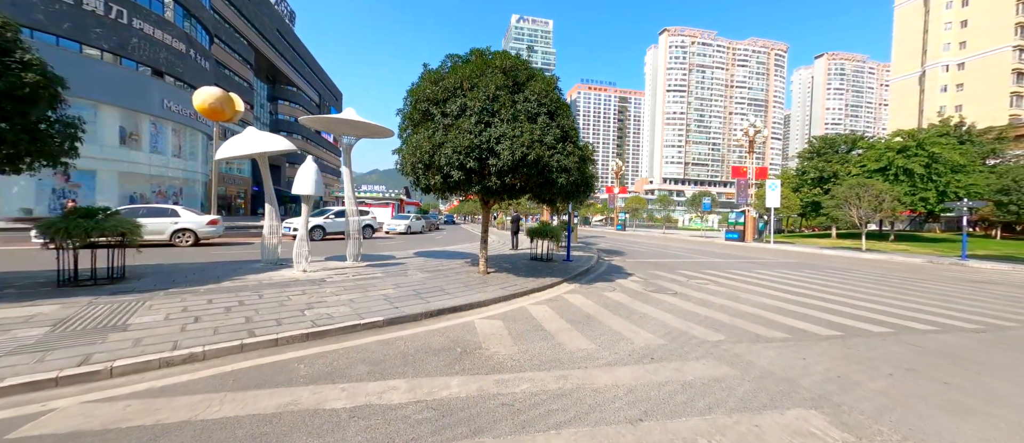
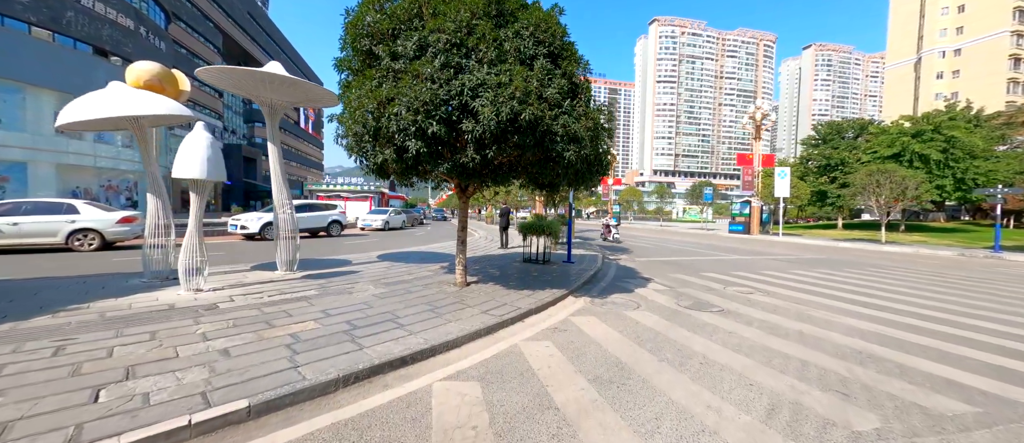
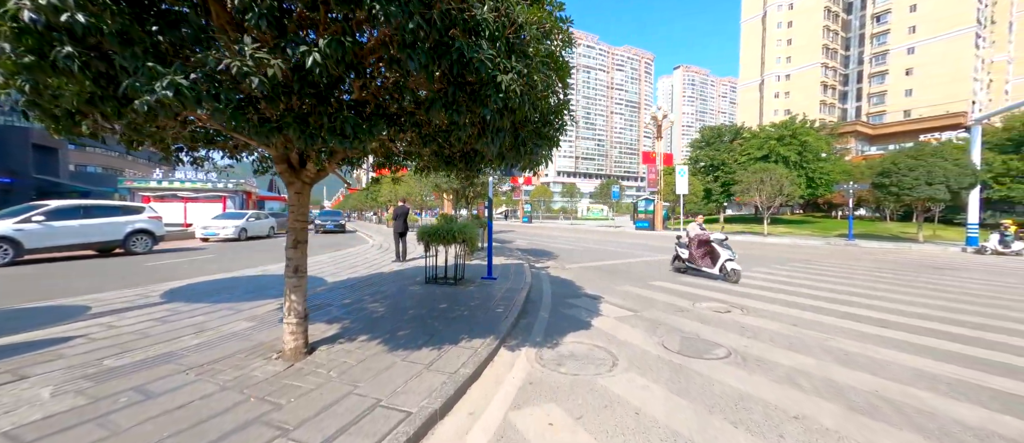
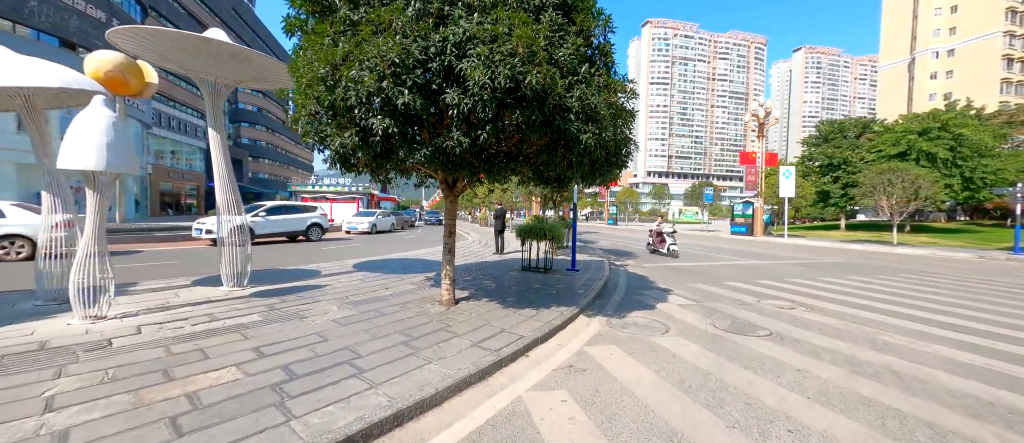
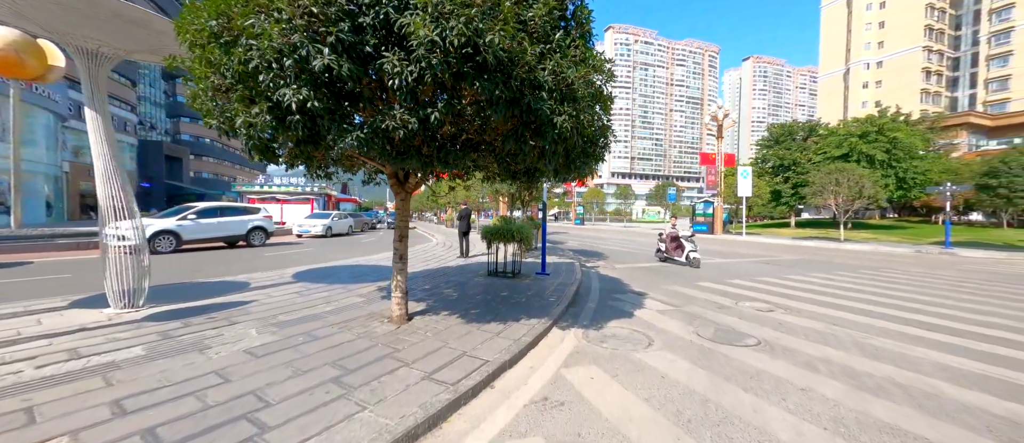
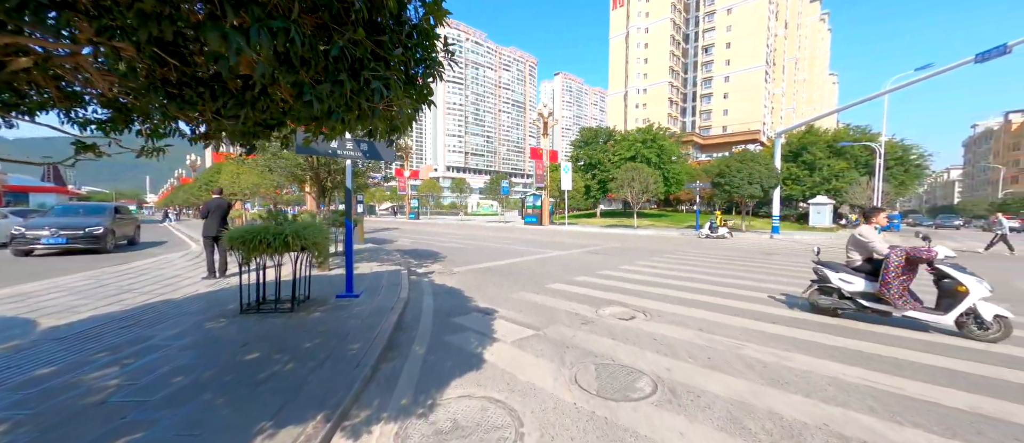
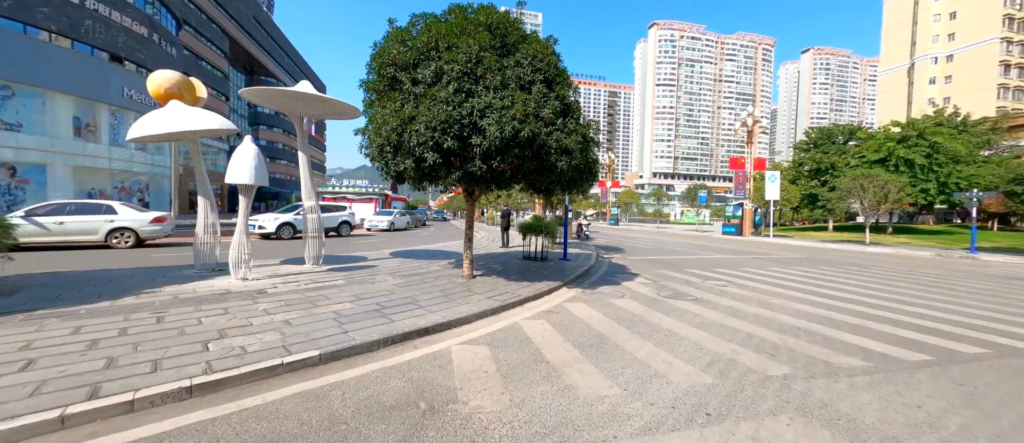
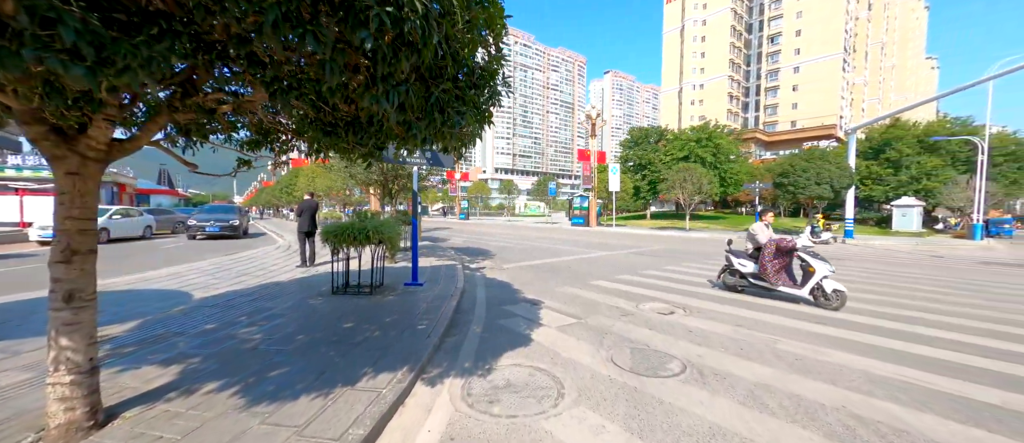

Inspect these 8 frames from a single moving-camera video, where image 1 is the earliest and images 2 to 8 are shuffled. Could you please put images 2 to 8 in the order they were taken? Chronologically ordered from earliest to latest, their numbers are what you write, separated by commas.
7, 2, 4, 5, 3, 8, 6
